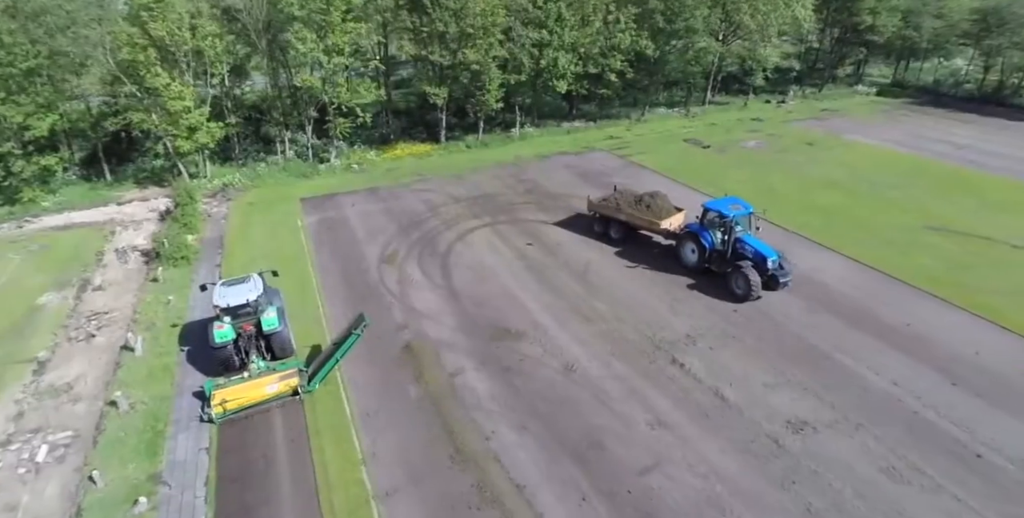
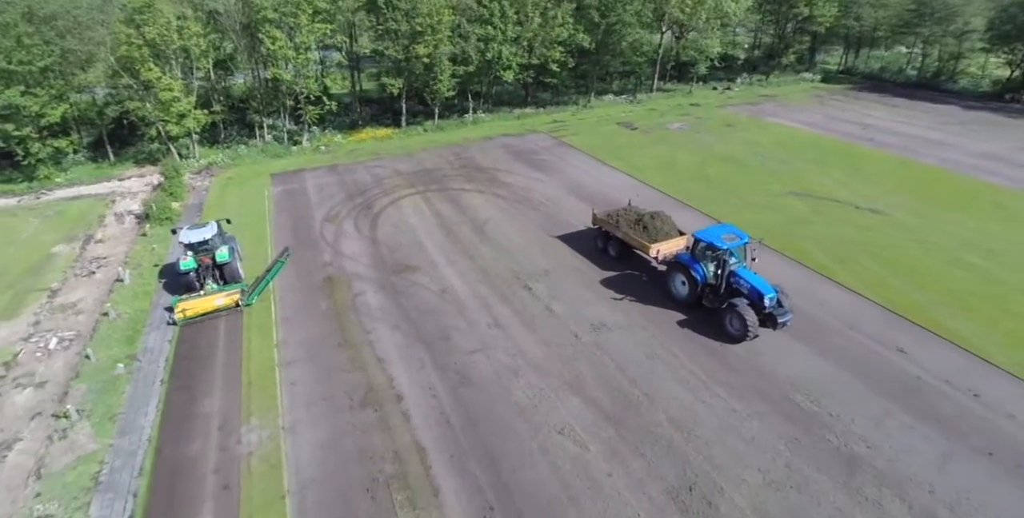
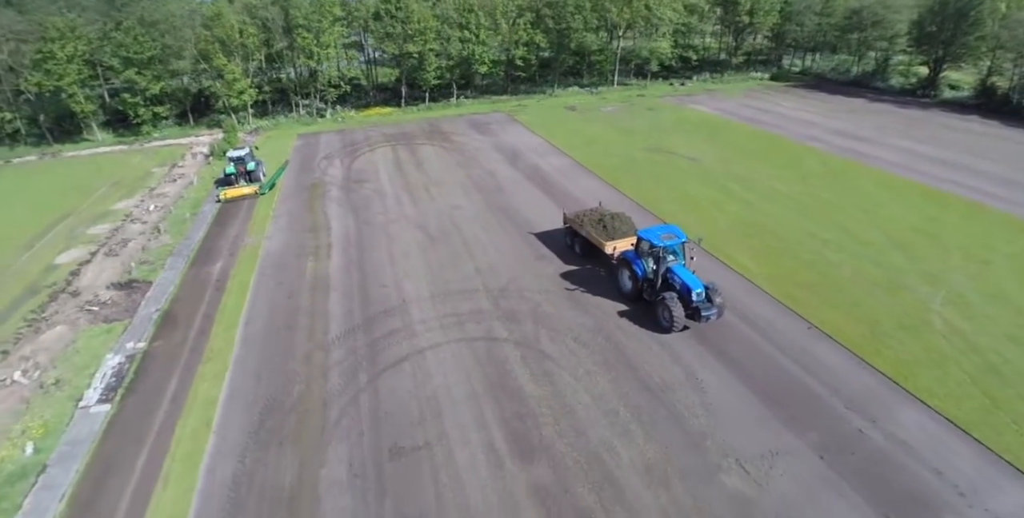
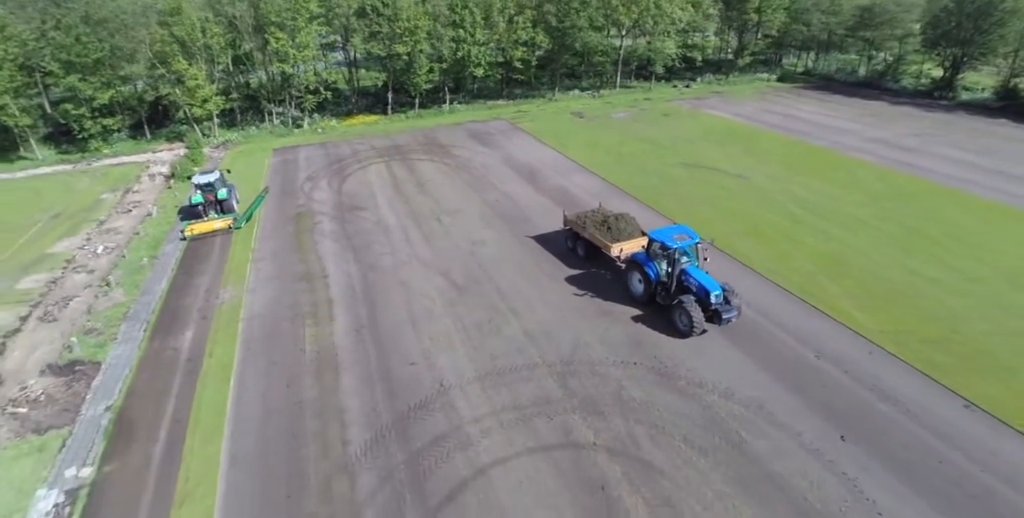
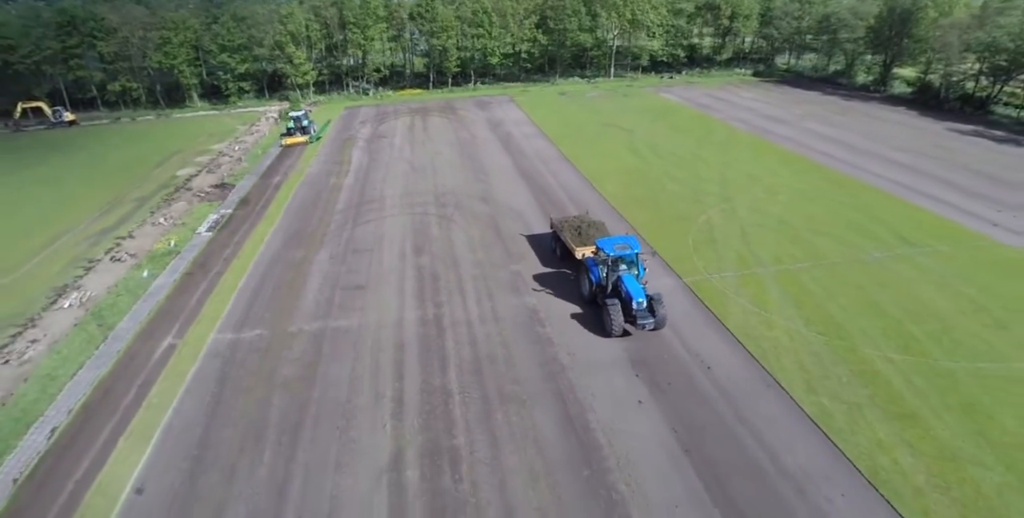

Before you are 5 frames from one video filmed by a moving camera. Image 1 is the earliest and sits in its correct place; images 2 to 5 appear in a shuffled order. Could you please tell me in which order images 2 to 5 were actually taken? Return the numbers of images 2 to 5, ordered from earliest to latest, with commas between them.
2, 4, 3, 5
